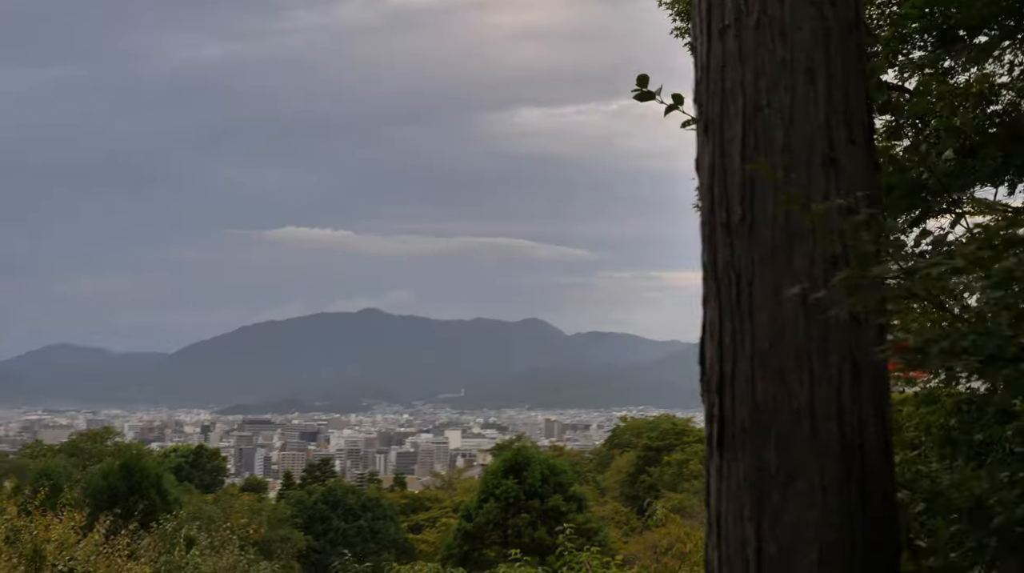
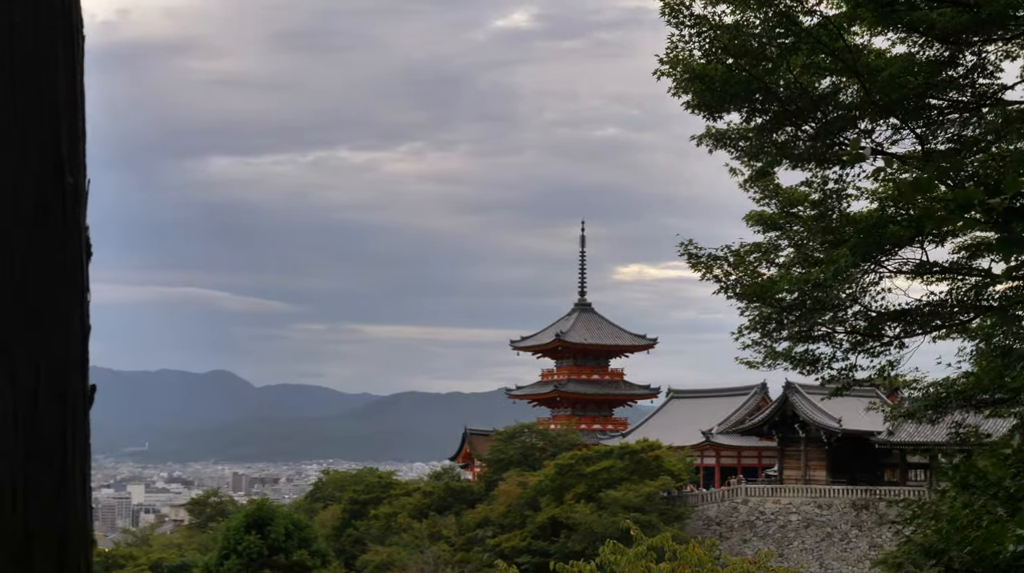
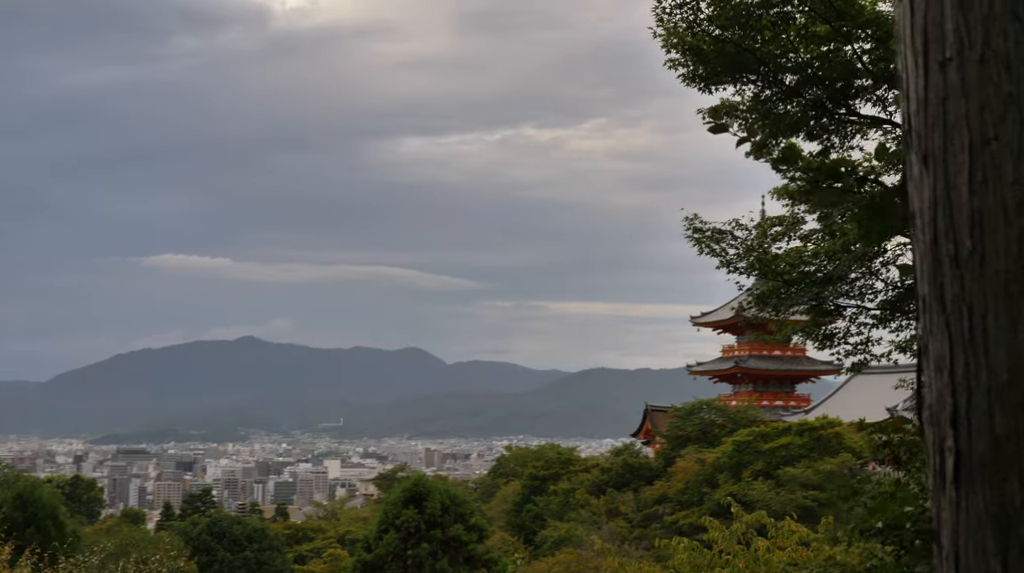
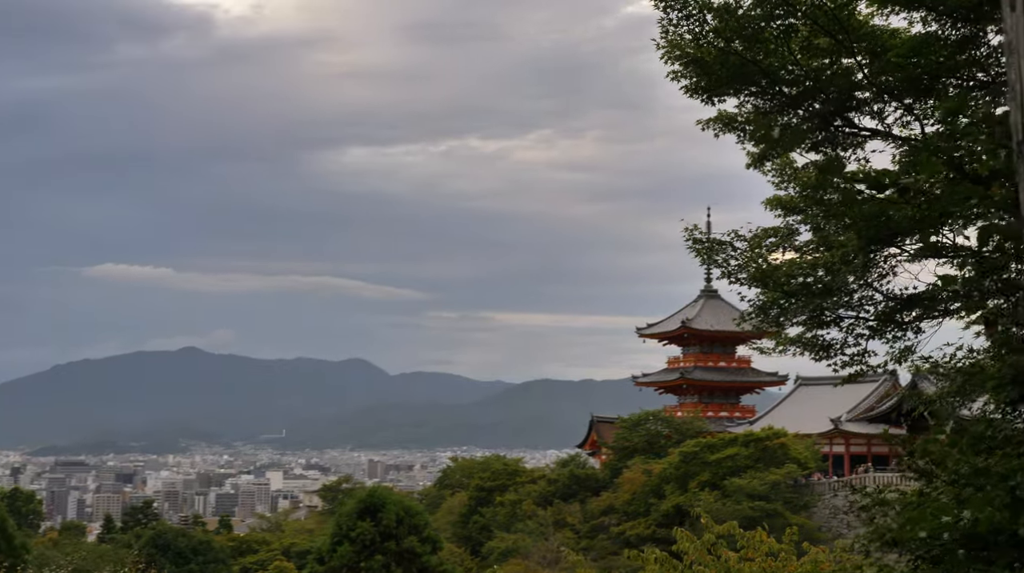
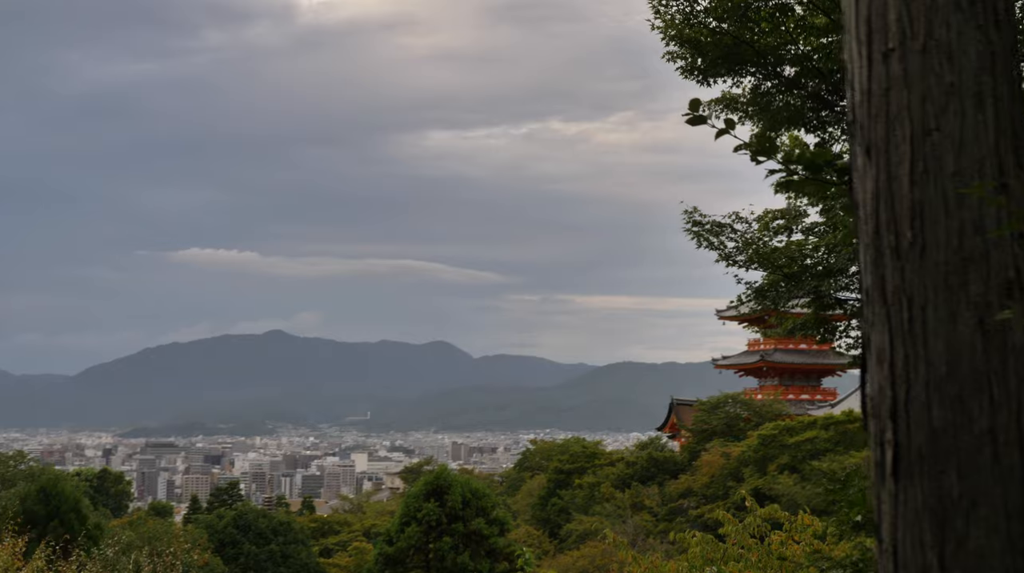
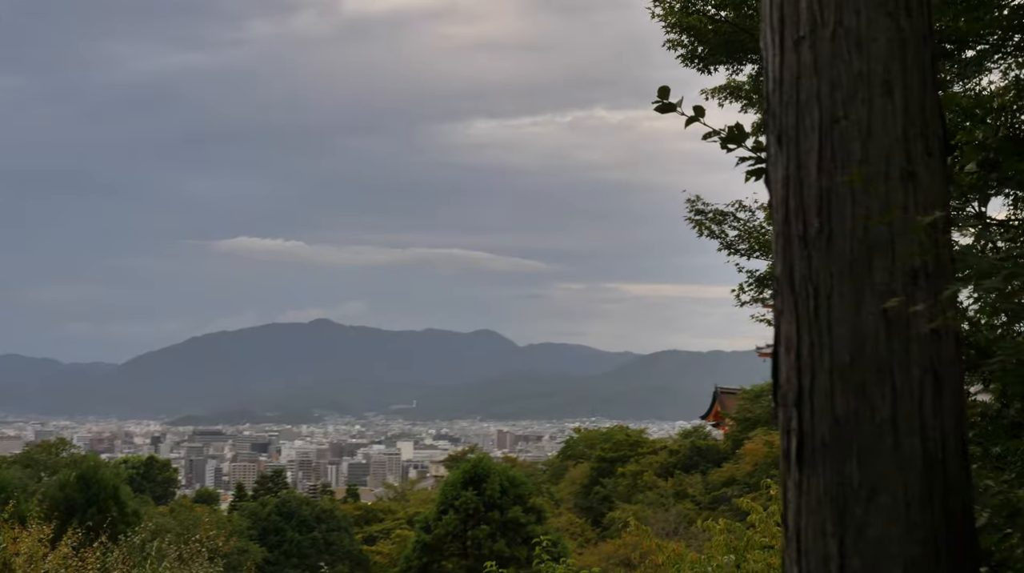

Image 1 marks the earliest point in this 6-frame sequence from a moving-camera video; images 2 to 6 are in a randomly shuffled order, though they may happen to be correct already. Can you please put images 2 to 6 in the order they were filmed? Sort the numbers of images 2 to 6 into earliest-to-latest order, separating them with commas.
6, 5, 3, 4, 2
